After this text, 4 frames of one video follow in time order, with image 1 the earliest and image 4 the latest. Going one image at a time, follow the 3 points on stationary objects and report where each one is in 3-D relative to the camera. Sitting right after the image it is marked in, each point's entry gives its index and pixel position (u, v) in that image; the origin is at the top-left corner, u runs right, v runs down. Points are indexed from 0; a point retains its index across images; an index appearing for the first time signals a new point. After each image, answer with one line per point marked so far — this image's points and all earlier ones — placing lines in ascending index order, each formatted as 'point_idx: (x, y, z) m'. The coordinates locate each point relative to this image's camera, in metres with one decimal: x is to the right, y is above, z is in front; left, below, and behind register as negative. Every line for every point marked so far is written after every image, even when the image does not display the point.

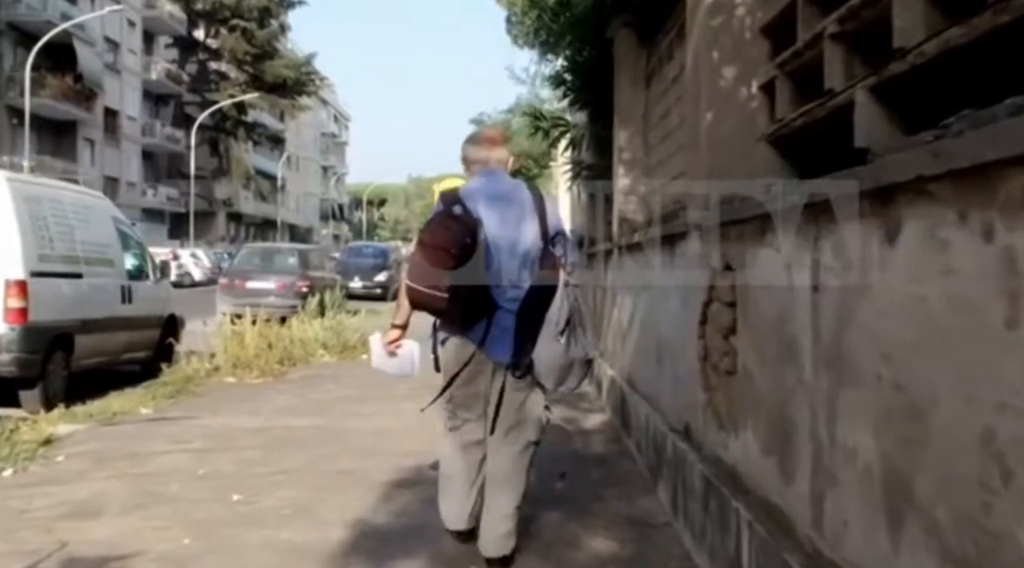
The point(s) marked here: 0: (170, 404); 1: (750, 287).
0: (-3.7, -1.3, +12.8) m
1: (+0.9, 0.0, +4.6) m
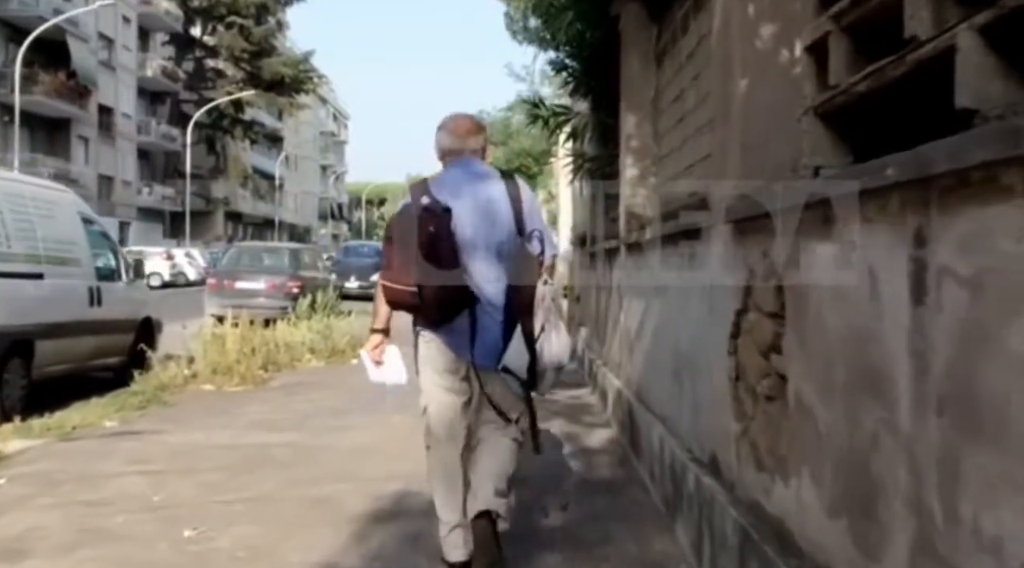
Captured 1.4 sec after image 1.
0: (-3.7, -1.3, +11.8) m
1: (+0.9, 0.0, +3.6) m
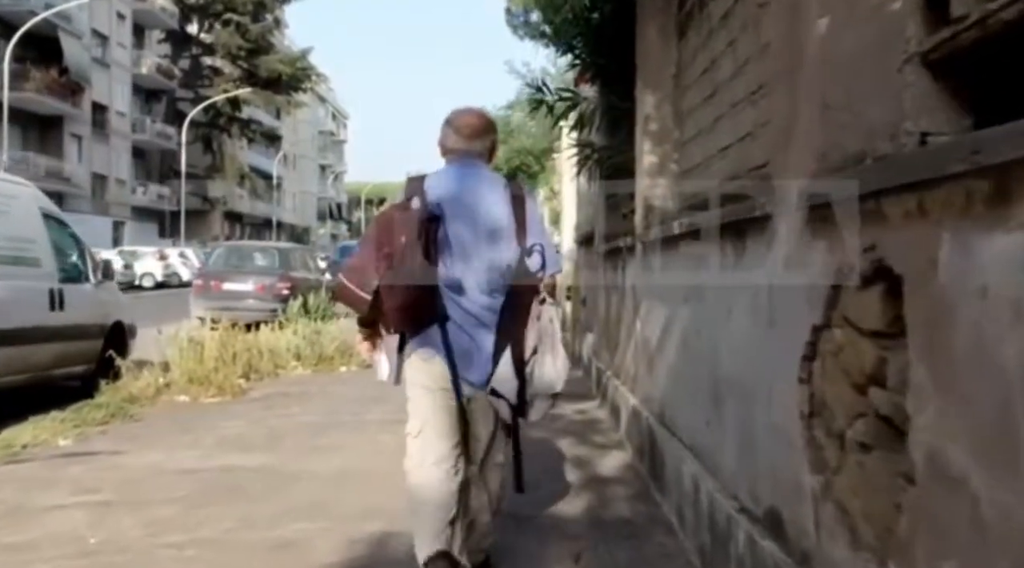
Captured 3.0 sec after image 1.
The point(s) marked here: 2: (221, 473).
0: (-3.7, -1.3, +10.7) m
1: (+0.9, -0.1, +2.5) m
2: (-2.1, -1.3, +8.4) m
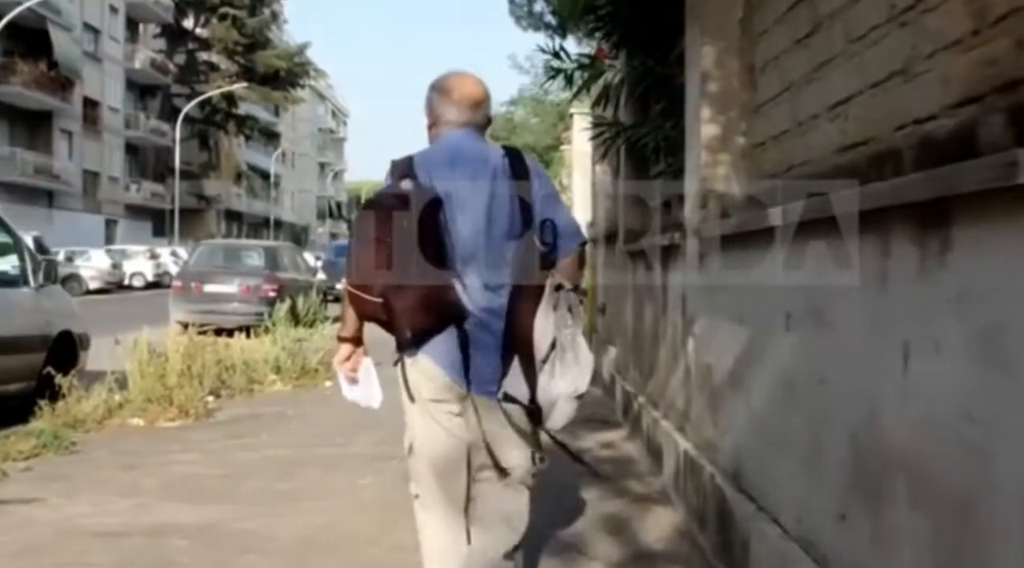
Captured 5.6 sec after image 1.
0: (-3.6, -1.4, +8.8) m
1: (+1.0, -0.1, +0.6) m
2: (-2.0, -1.4, +6.5) m
